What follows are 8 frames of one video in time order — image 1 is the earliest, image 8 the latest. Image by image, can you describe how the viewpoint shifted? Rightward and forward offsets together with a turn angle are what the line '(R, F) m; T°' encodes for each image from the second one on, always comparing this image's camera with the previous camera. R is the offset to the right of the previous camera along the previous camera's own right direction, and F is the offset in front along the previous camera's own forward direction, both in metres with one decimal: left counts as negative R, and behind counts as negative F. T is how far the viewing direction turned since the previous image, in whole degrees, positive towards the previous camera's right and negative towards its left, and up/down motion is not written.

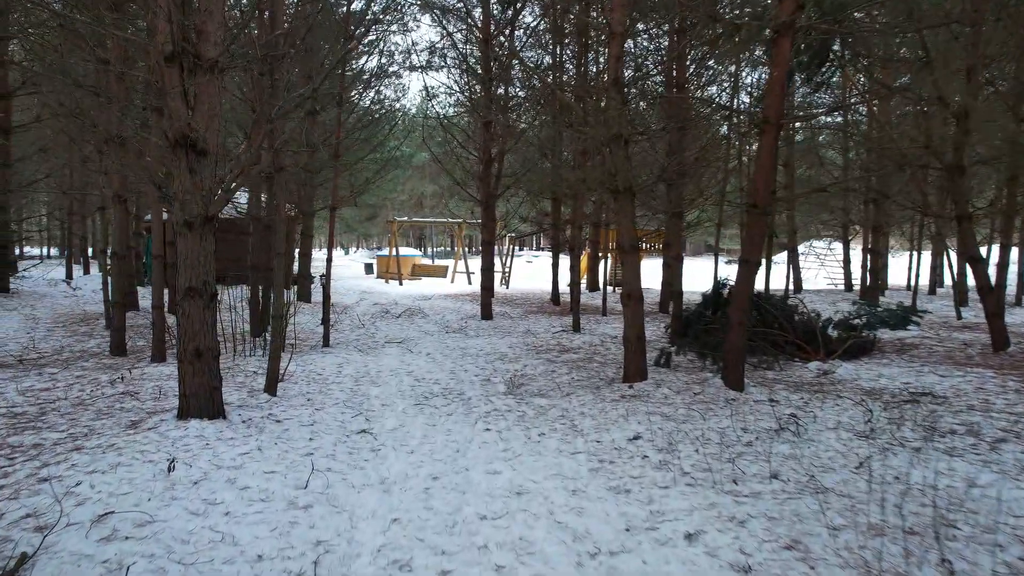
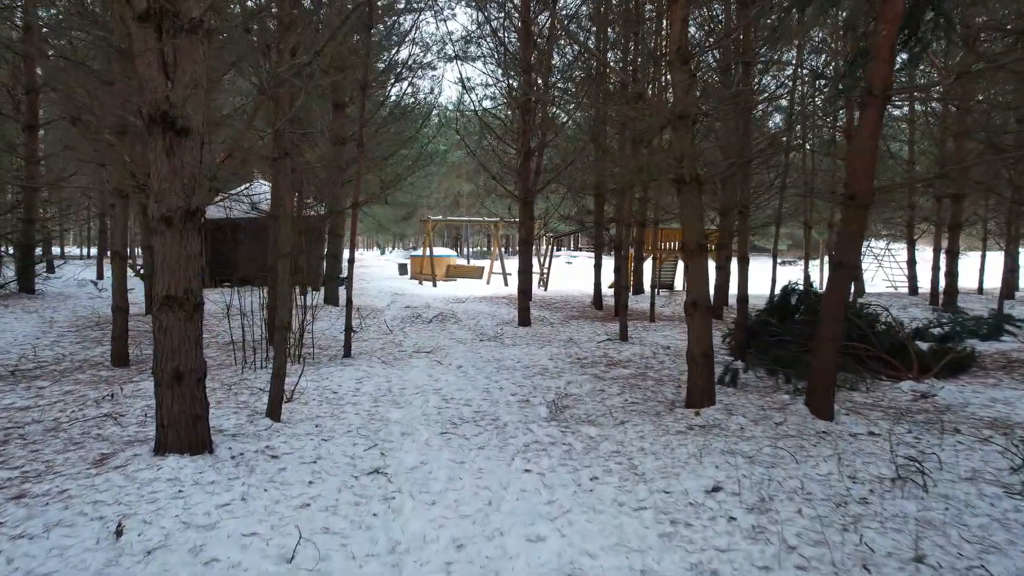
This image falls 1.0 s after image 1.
(0.0, +0.8) m; -3°
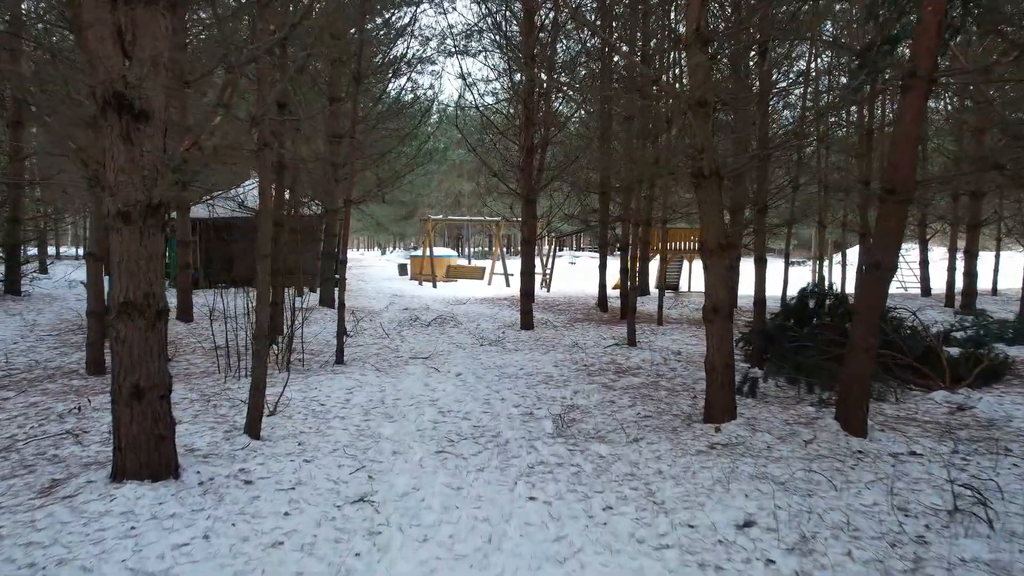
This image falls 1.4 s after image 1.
(0.0, +0.4) m; 0°
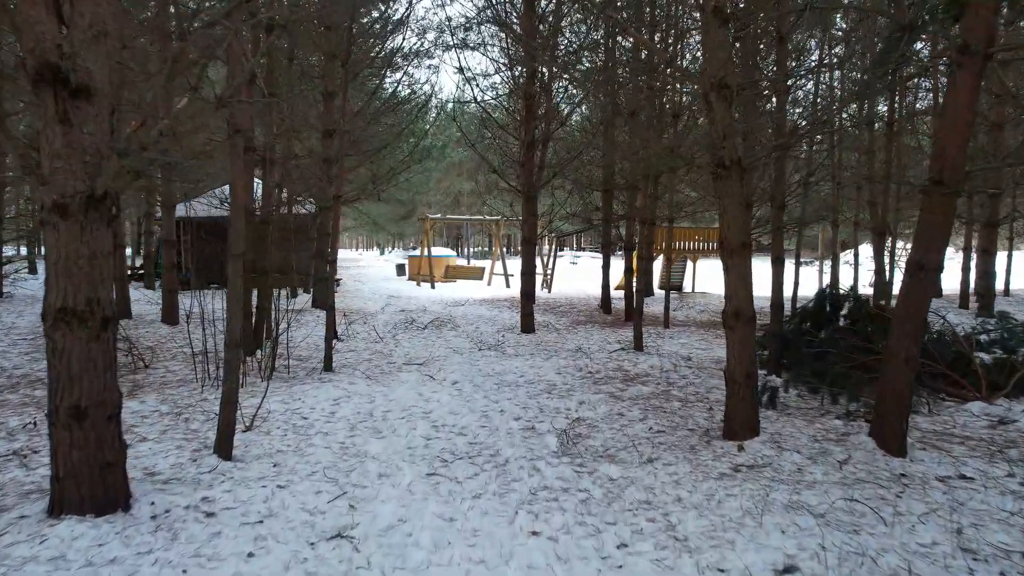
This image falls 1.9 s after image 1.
(0.0, +0.4) m; 0°
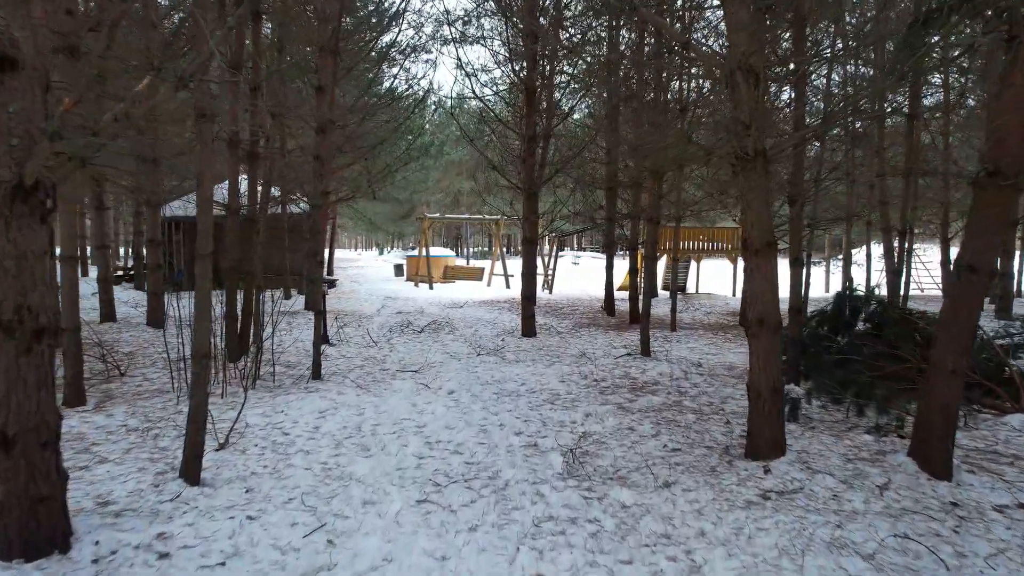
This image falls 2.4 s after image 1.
(0.0, +0.4) m; 0°
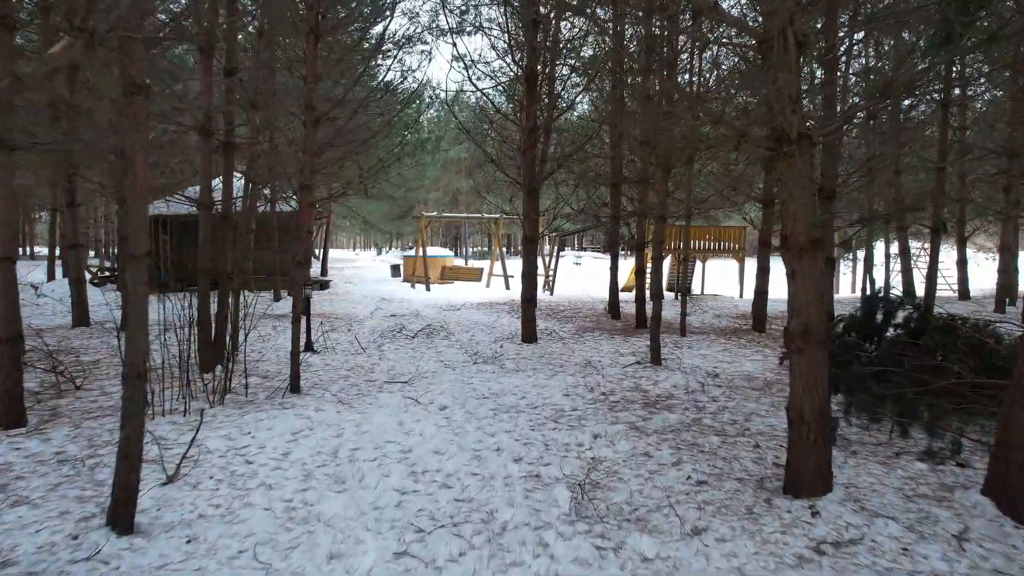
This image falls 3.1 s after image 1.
(0.0, +0.5) m; 0°
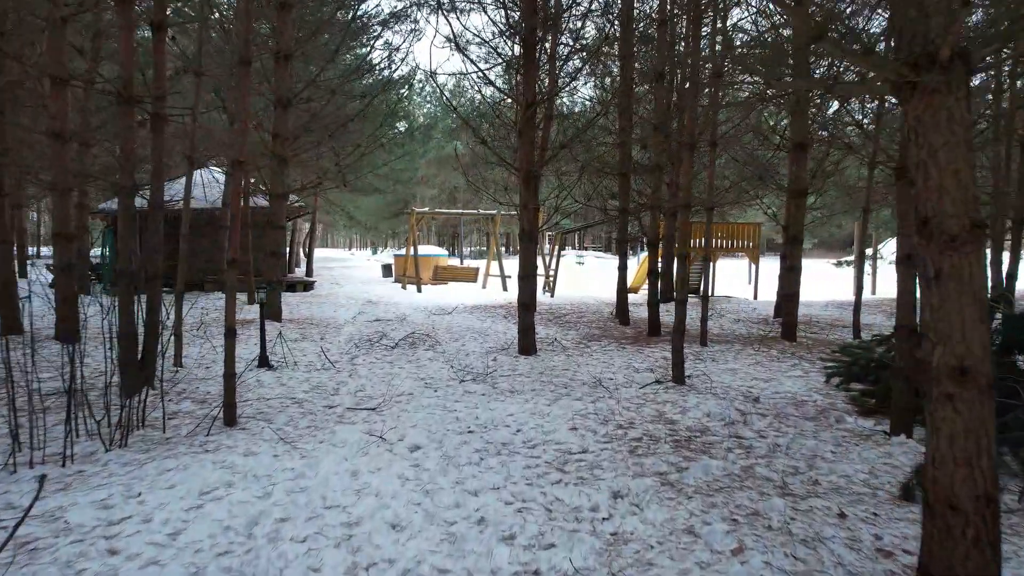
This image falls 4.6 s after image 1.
(0.0, +1.1) m; 0°
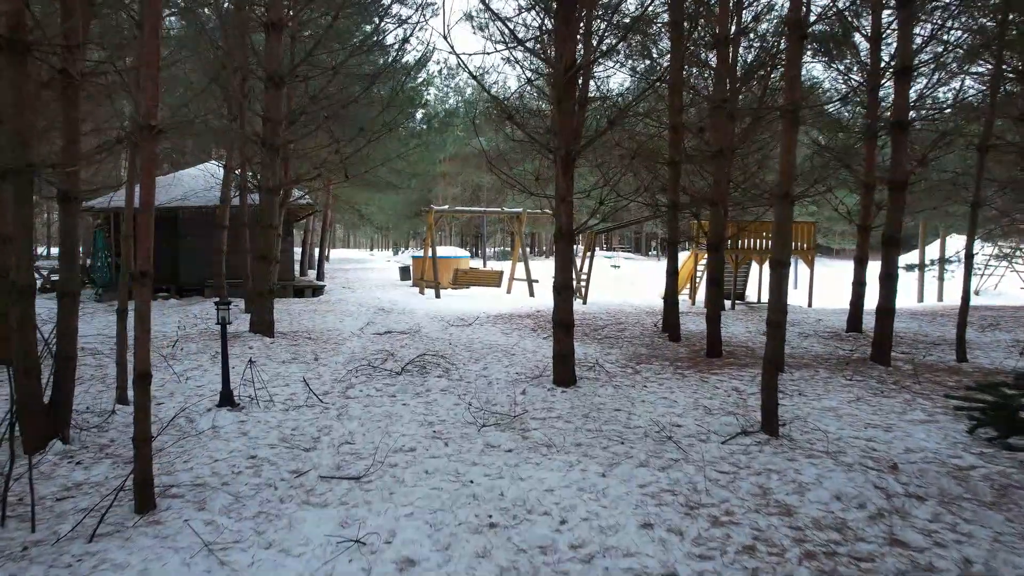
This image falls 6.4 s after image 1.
(-0.1, +1.3) m; -2°
